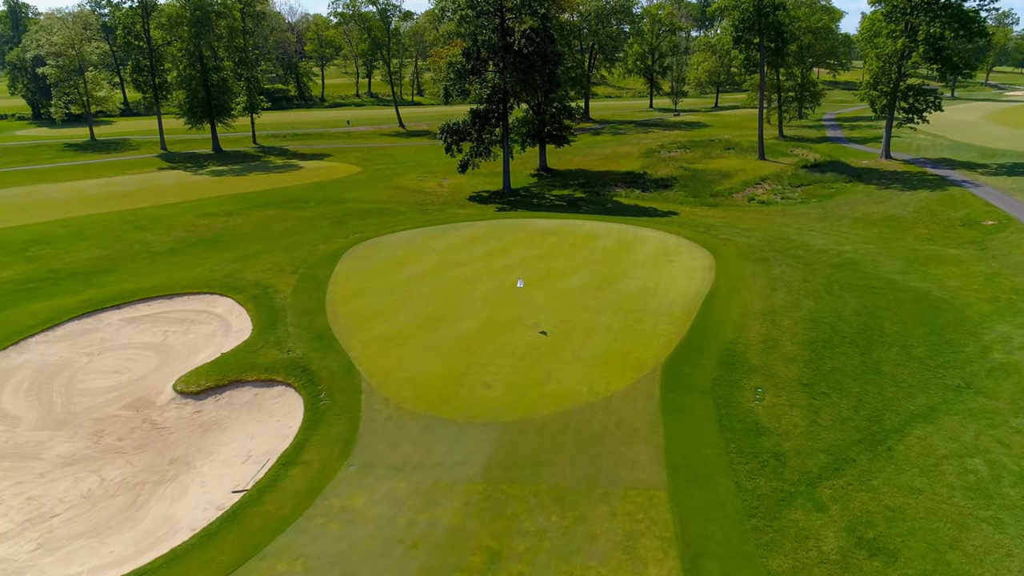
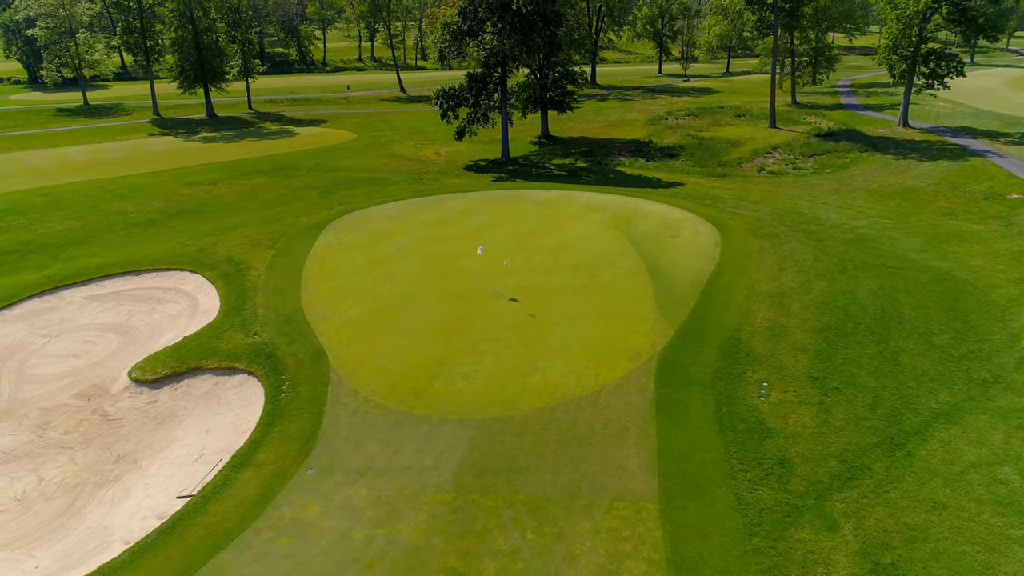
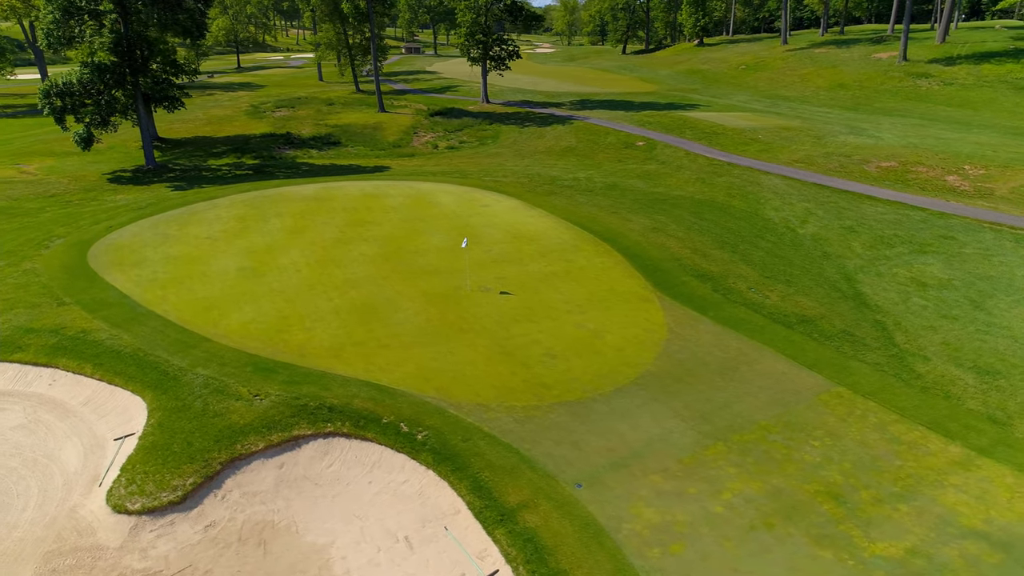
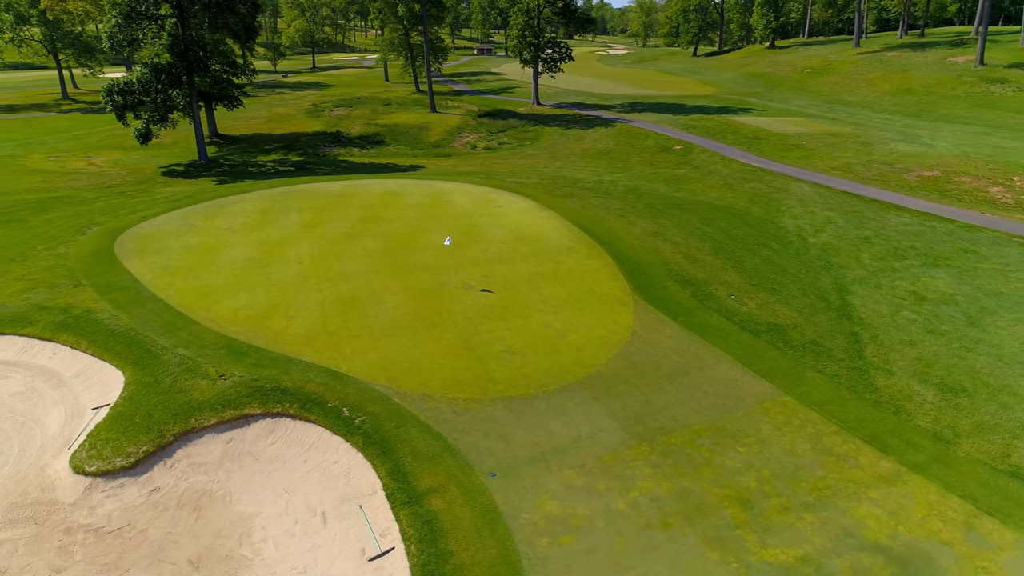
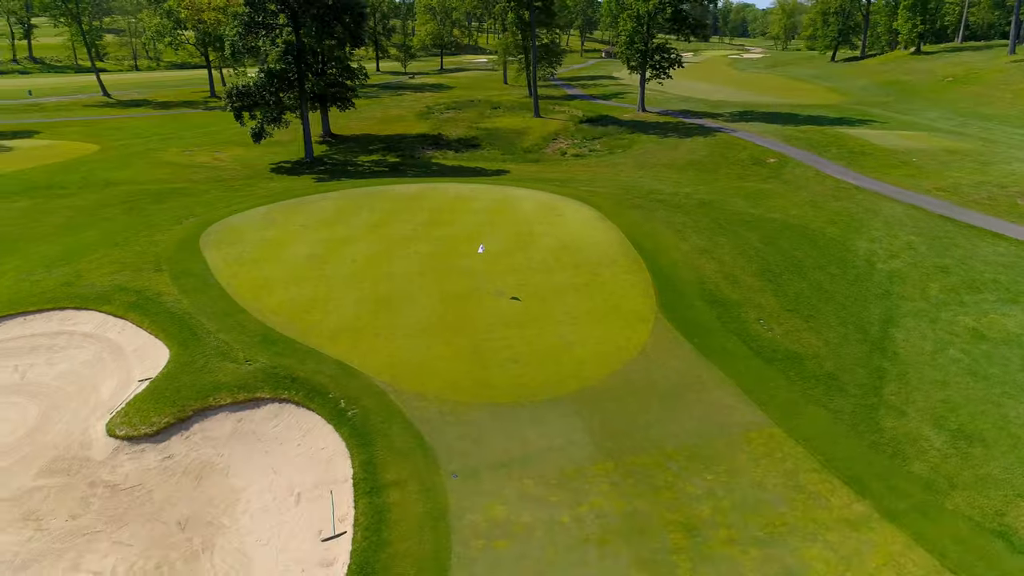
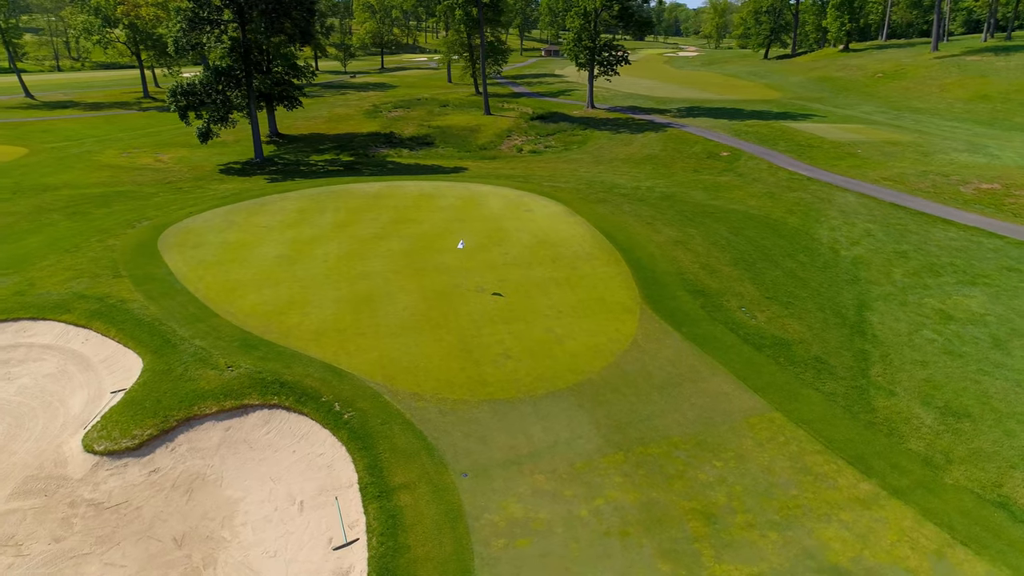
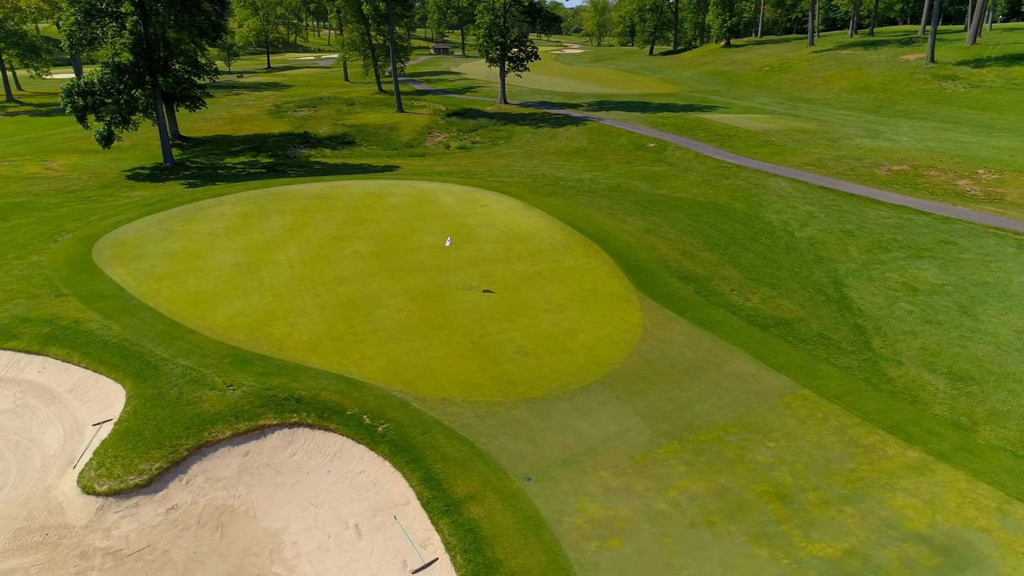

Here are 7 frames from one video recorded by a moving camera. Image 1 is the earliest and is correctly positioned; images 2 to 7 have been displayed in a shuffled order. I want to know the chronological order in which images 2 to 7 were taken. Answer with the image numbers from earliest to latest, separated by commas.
2, 5, 6, 4, 7, 3
